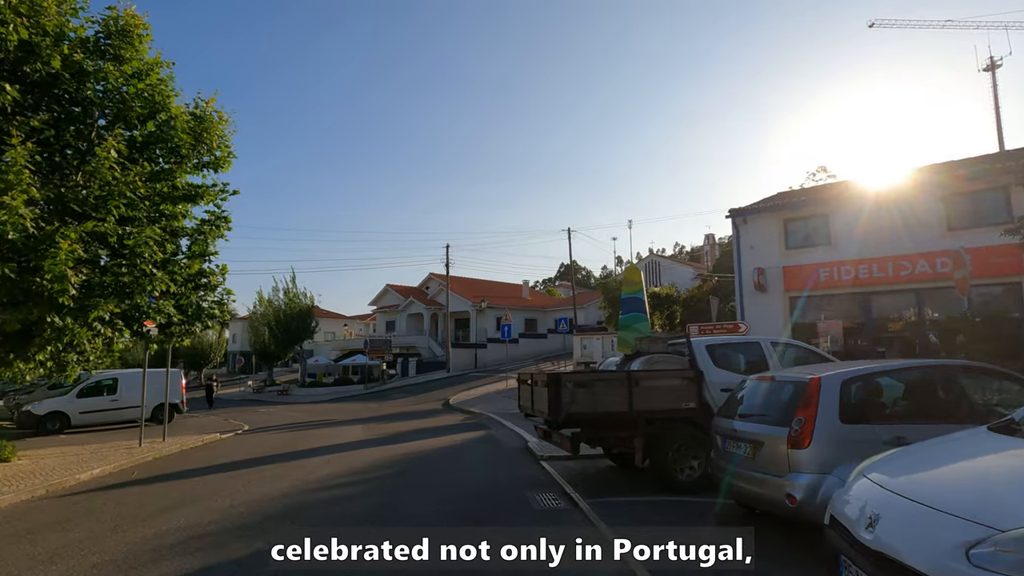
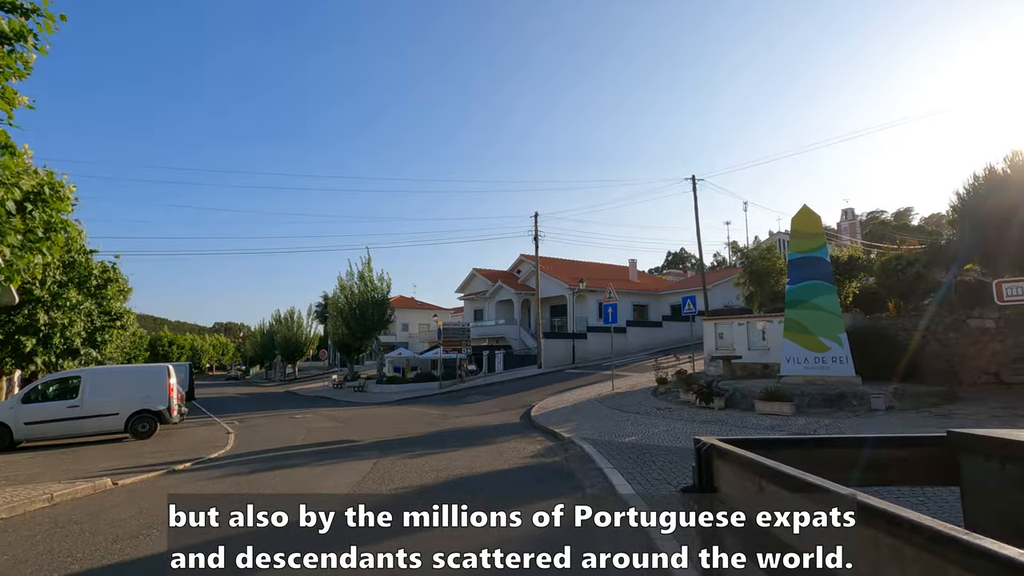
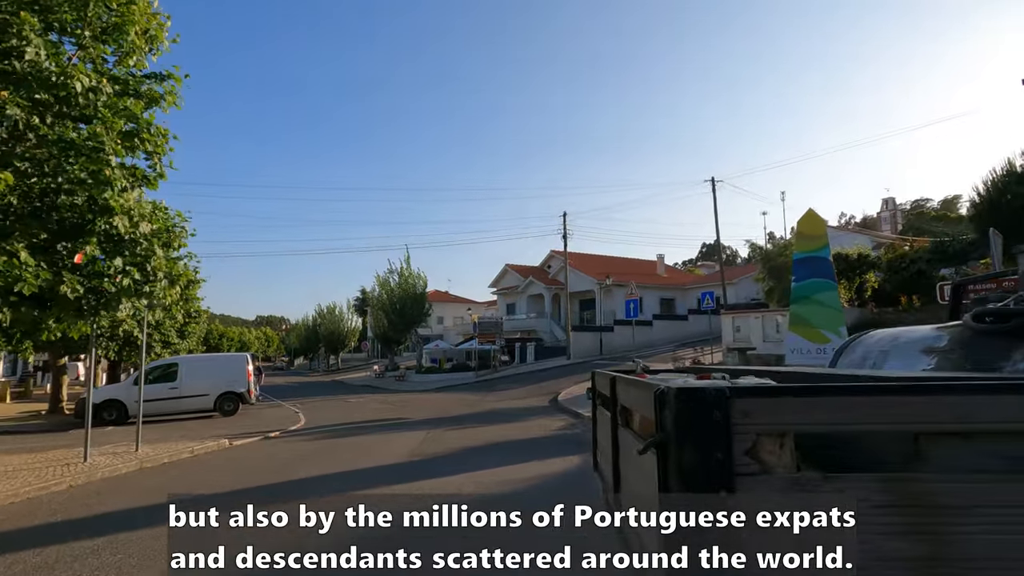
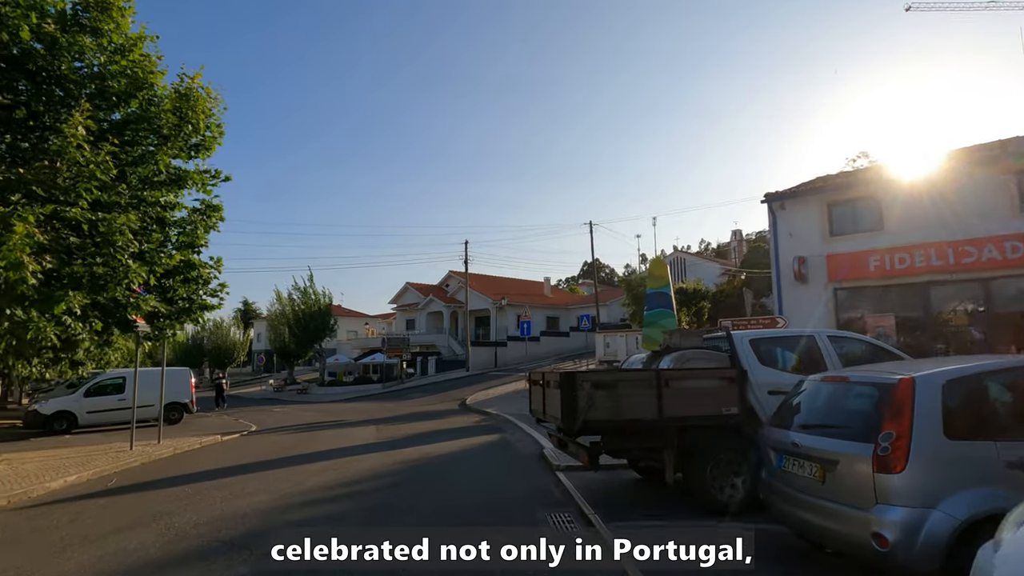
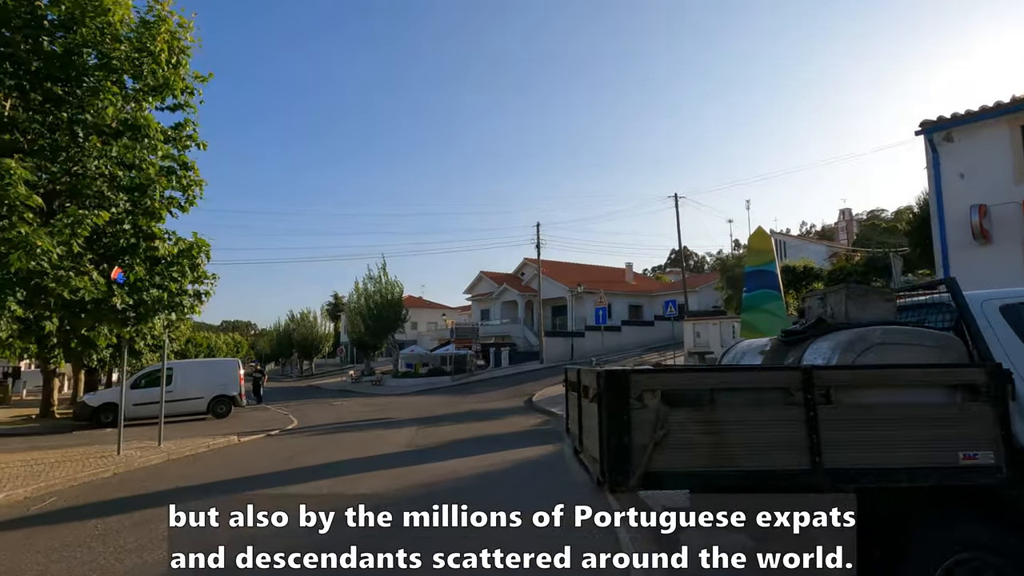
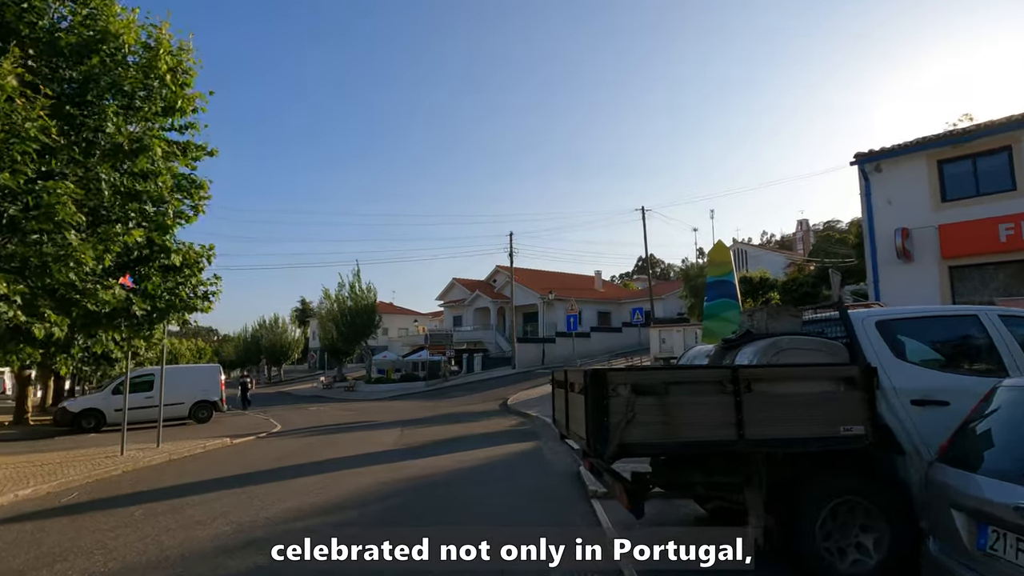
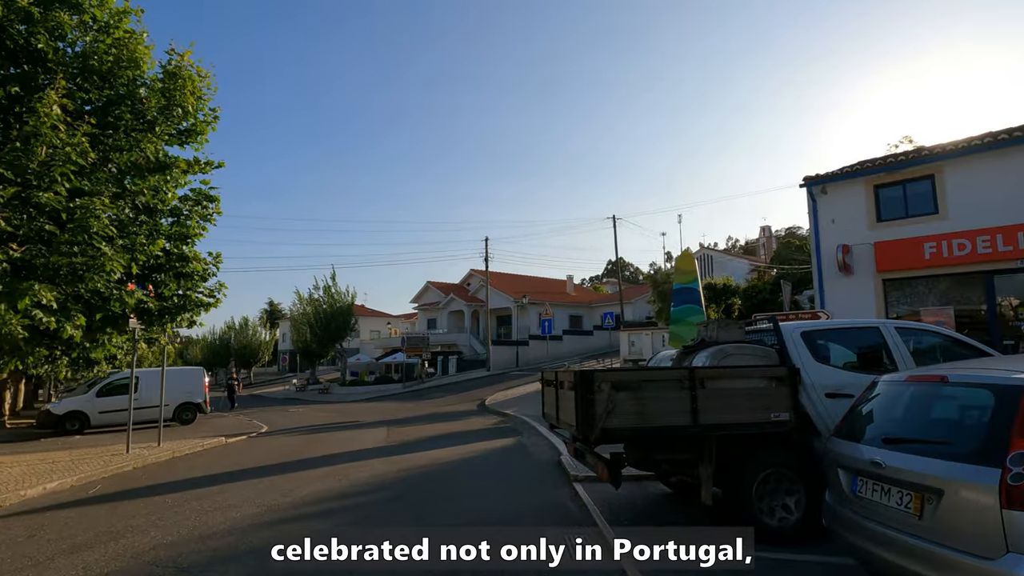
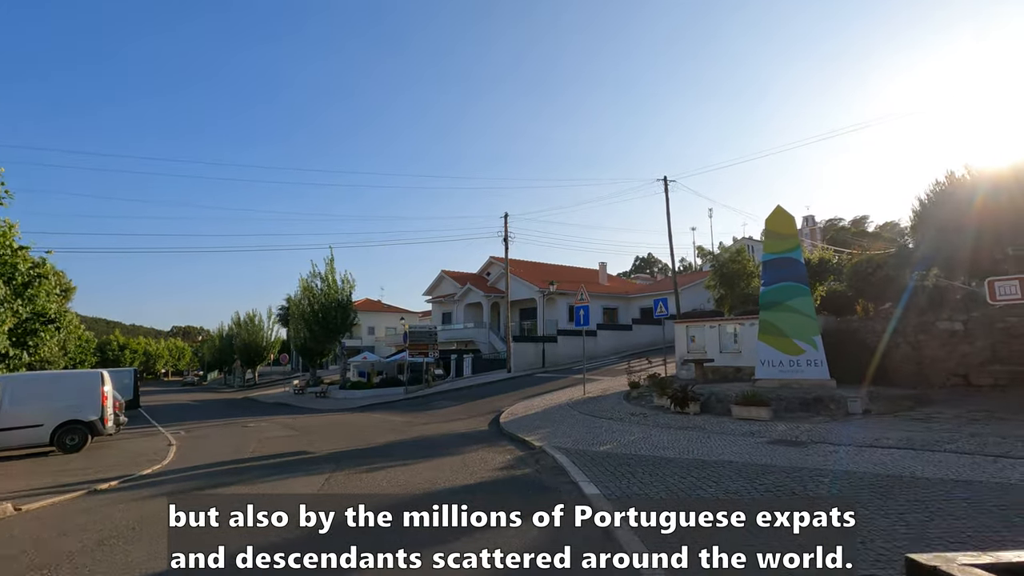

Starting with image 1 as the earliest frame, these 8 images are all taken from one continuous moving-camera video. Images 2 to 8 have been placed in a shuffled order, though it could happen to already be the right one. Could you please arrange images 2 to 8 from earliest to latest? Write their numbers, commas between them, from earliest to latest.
4, 7, 6, 5, 3, 2, 8
